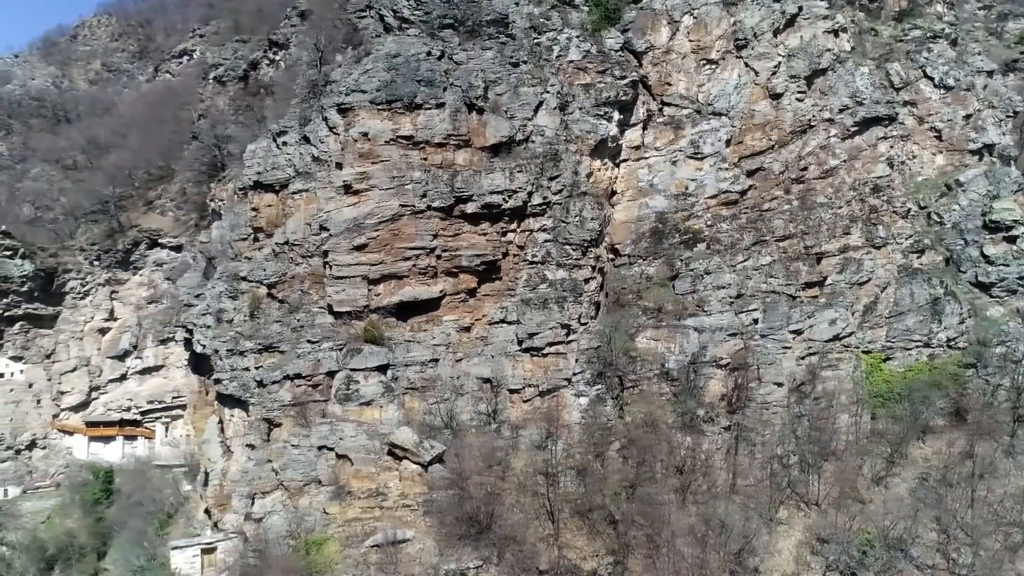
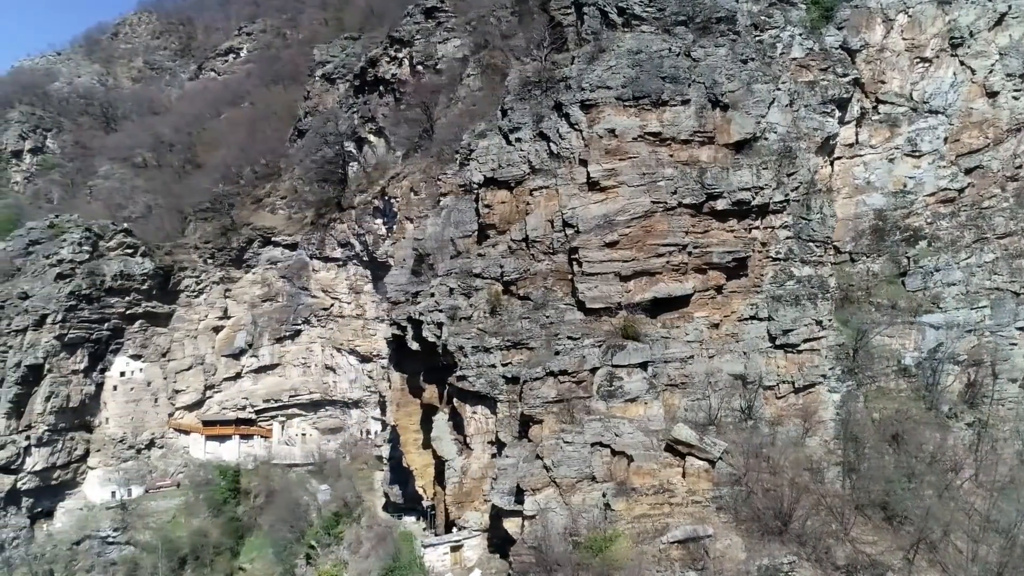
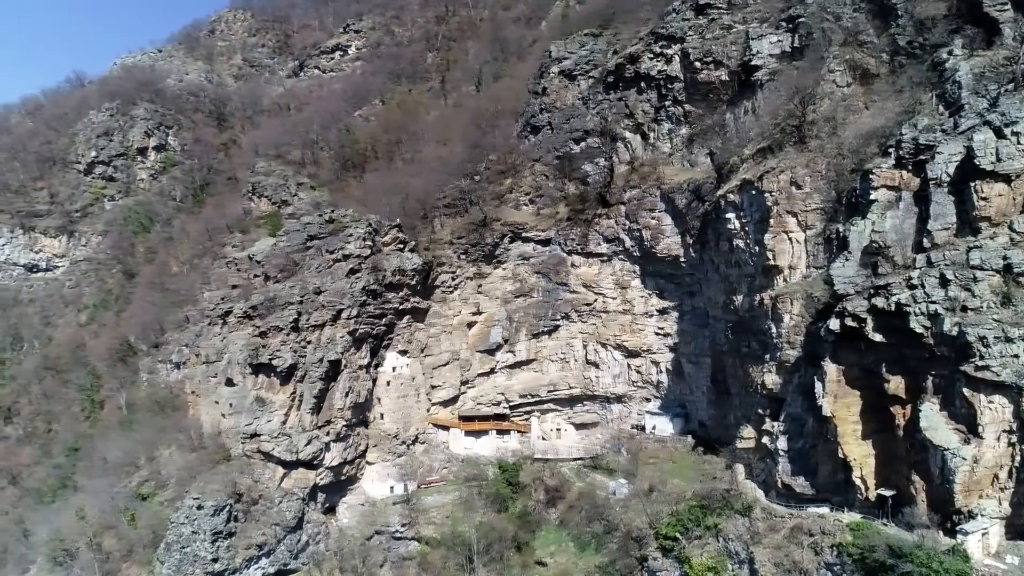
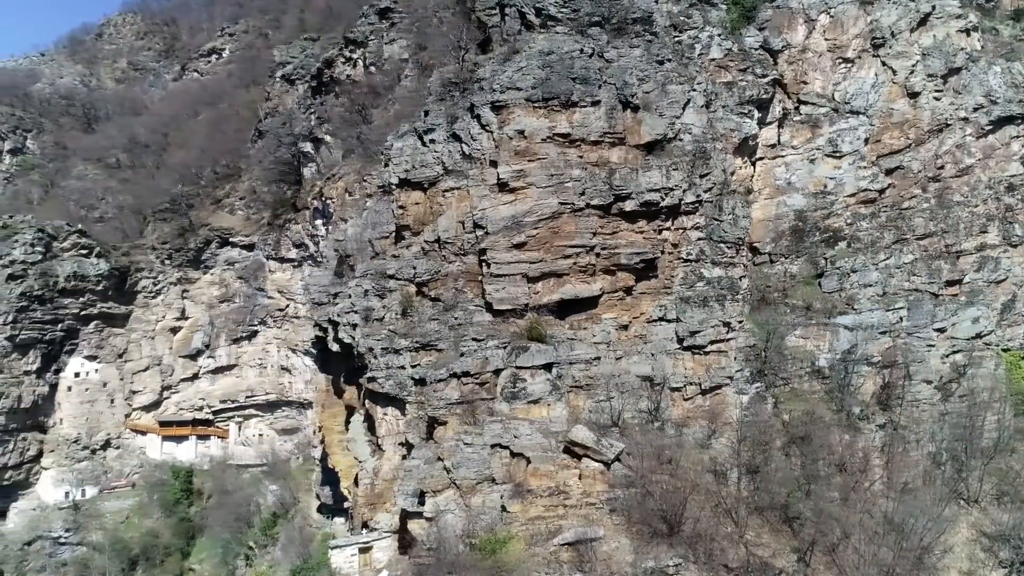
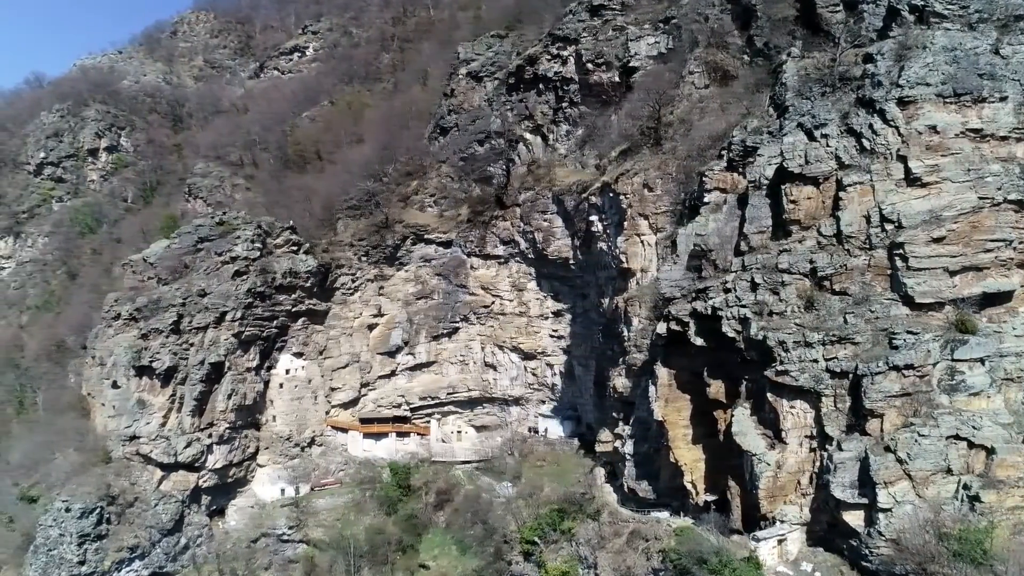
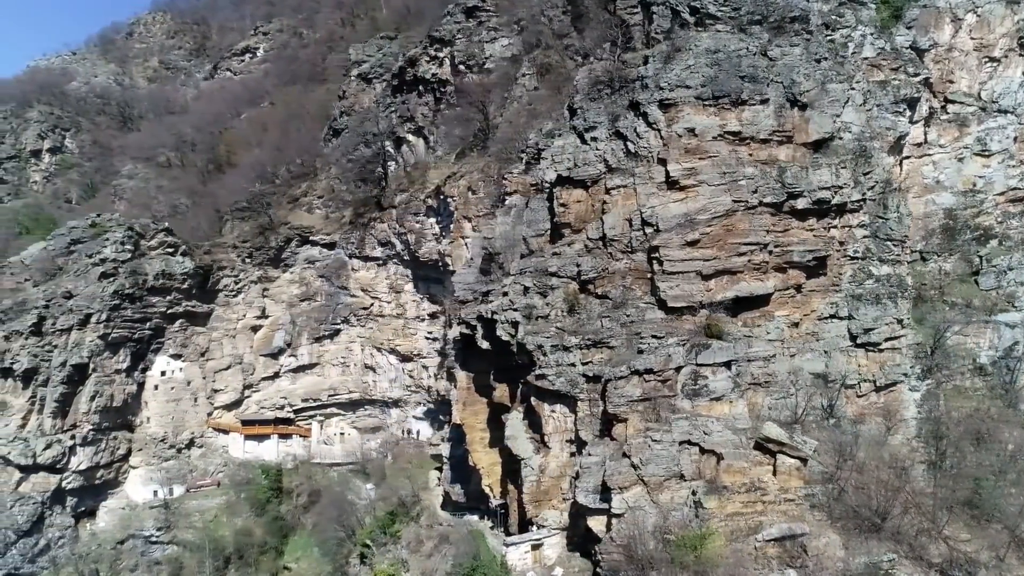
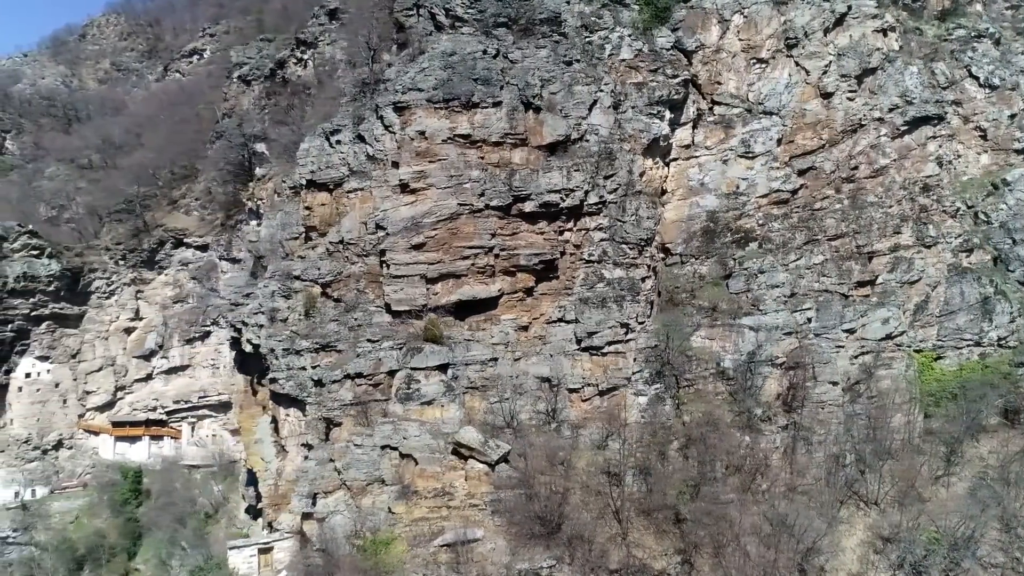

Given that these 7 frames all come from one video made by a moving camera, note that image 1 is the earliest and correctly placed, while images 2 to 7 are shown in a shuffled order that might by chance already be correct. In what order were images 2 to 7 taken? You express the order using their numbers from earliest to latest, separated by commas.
7, 4, 2, 6, 5, 3
